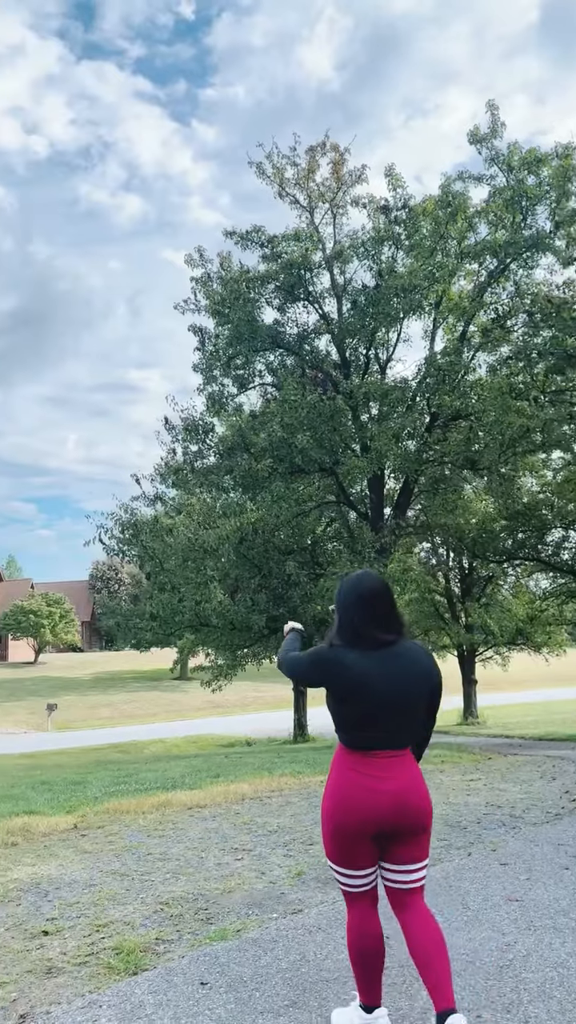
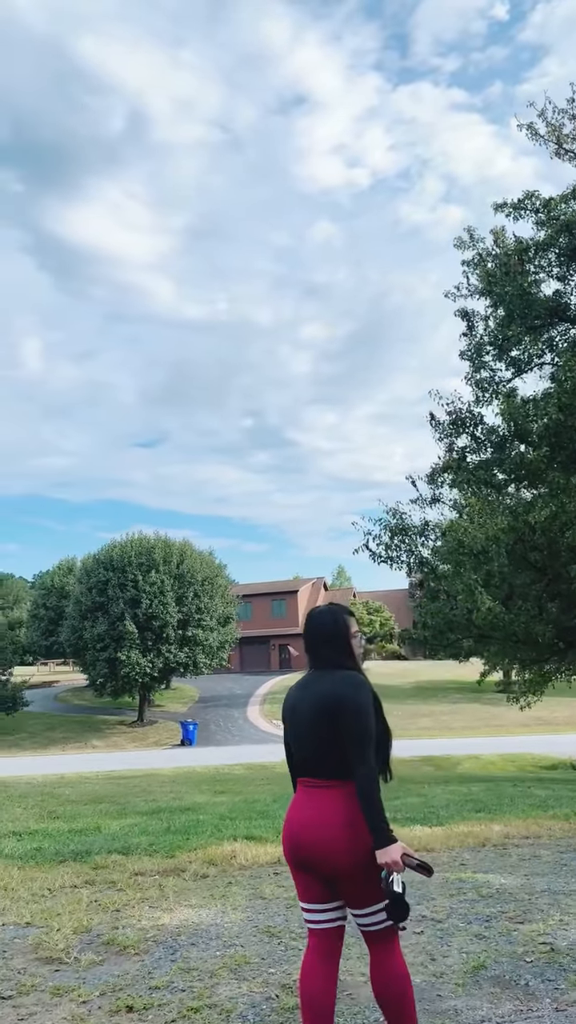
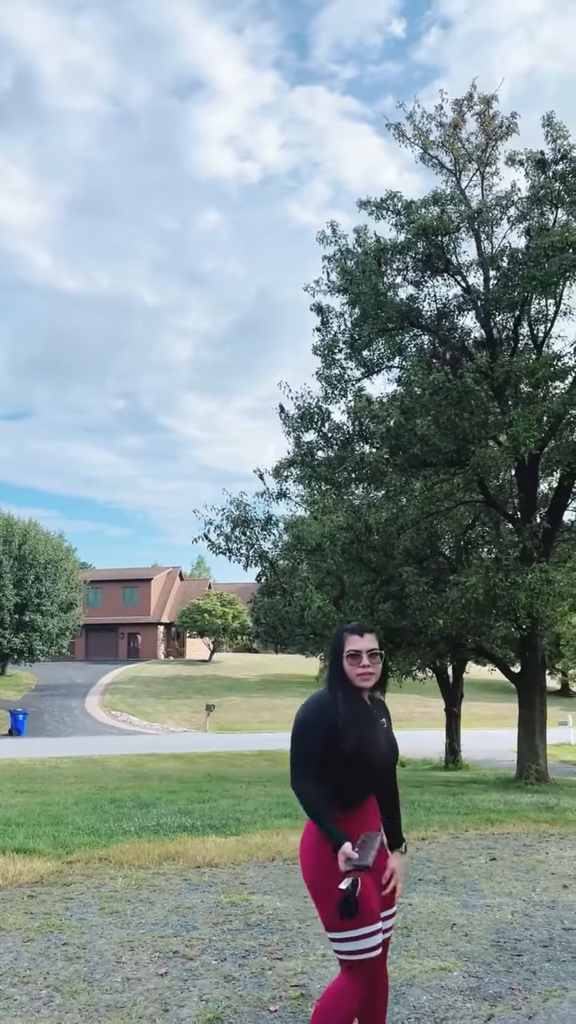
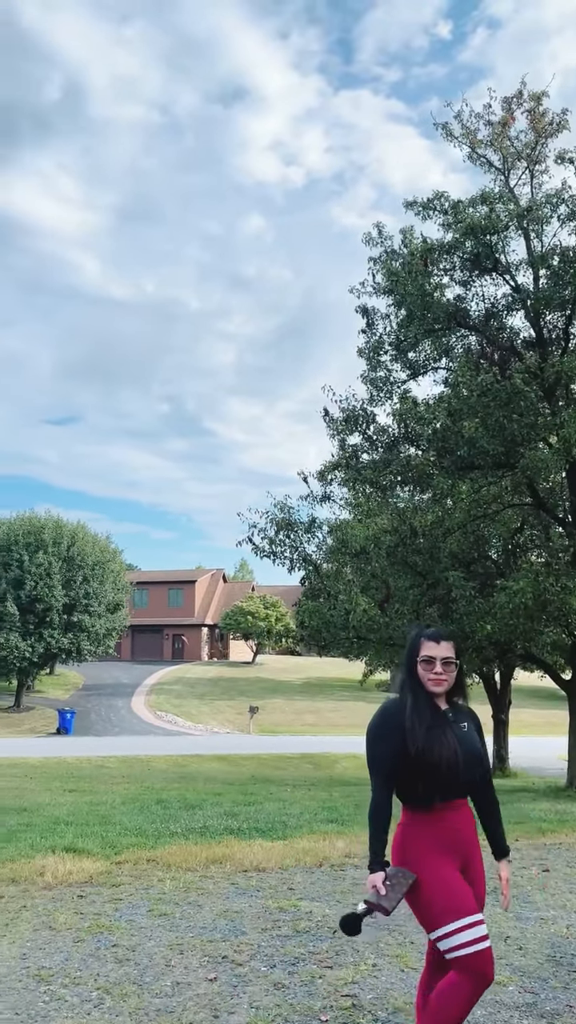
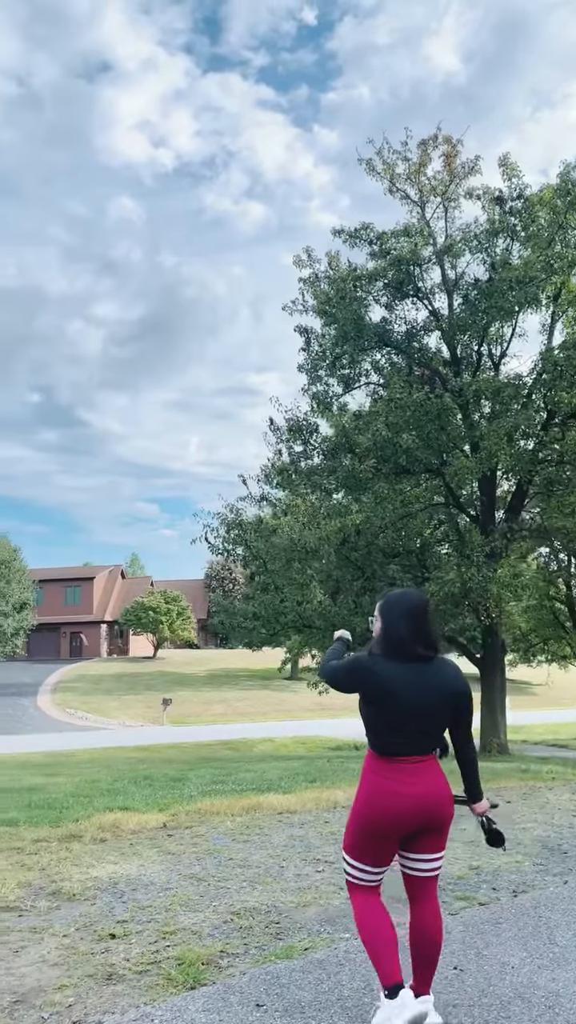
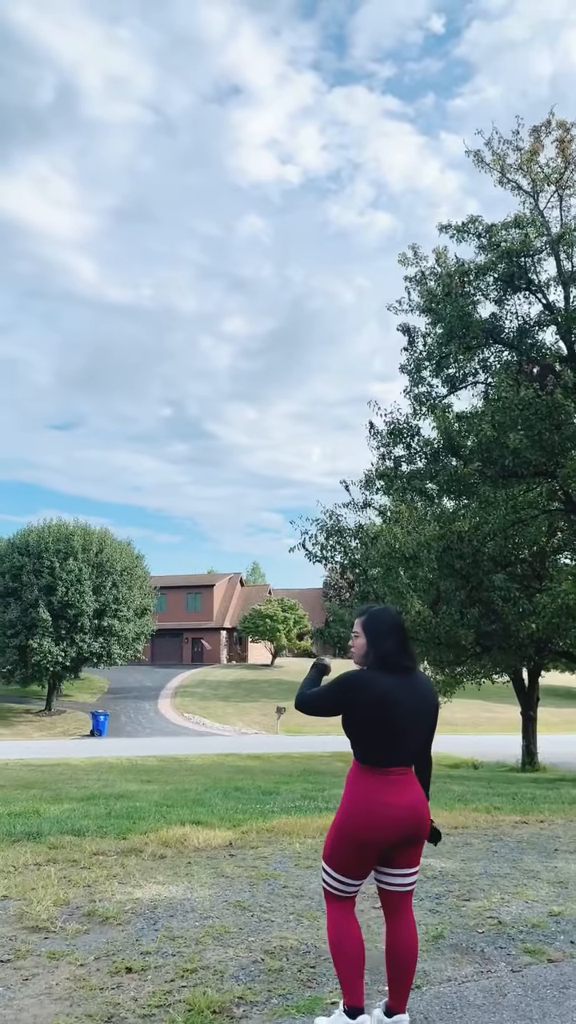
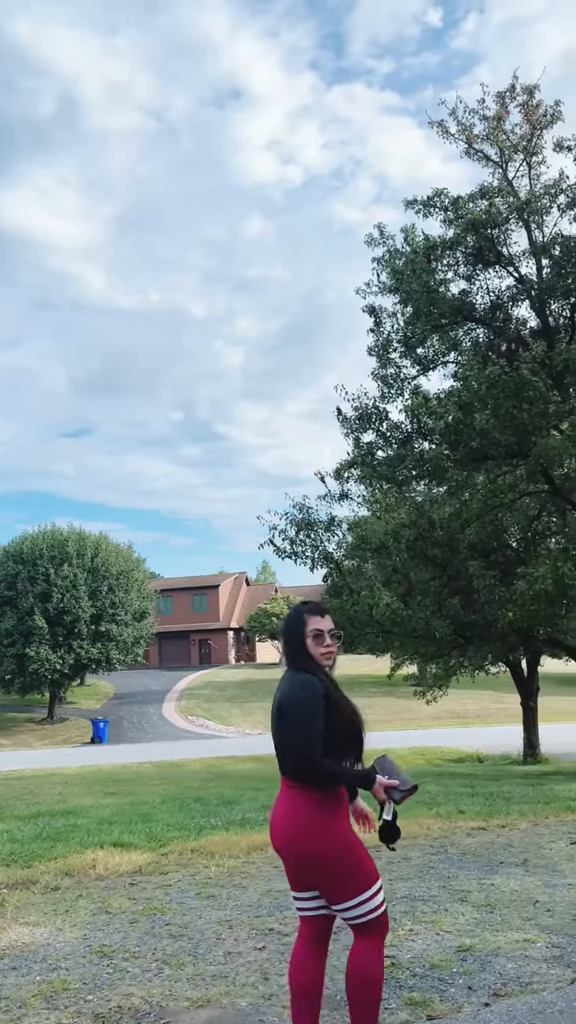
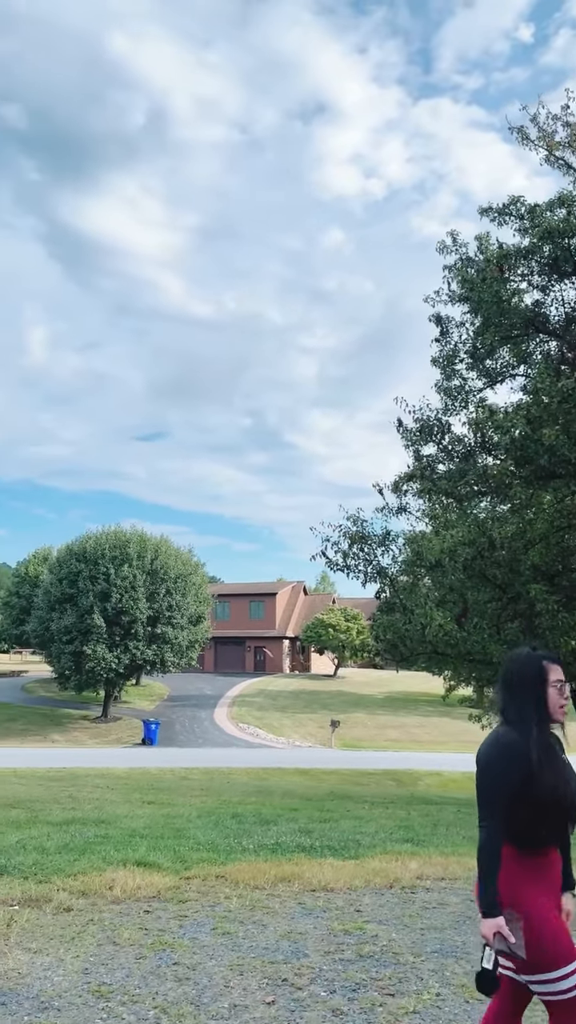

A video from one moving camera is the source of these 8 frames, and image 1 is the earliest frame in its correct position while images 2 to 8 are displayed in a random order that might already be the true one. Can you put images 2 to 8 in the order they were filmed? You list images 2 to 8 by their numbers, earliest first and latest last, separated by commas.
5, 6, 2, 7, 3, 4, 8
